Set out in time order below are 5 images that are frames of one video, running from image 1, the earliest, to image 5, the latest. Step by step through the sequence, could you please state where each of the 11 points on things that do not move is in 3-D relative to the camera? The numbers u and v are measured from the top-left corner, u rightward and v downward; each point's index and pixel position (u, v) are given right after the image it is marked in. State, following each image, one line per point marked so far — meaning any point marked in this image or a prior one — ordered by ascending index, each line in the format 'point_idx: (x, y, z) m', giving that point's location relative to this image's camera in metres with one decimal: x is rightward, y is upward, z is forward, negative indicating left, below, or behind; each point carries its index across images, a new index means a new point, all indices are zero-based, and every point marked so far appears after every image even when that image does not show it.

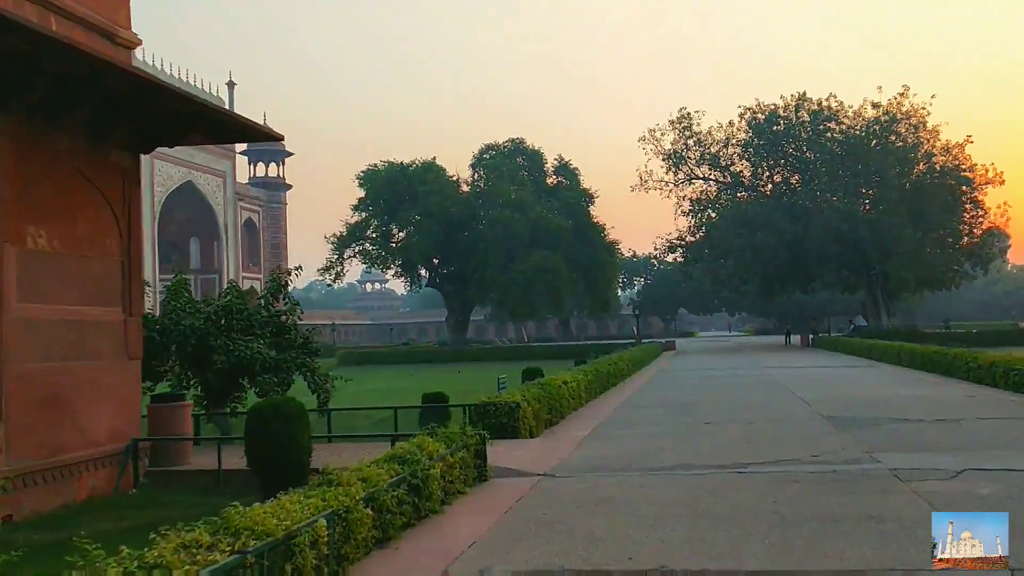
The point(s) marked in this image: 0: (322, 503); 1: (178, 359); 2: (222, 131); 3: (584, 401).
0: (-1.0, -1.2, +5.3) m
1: (-4.0, -0.9, +11.7) m
2: (-2.9, +1.6, +9.7) m
3: (+1.2, -1.8, +15.9) m
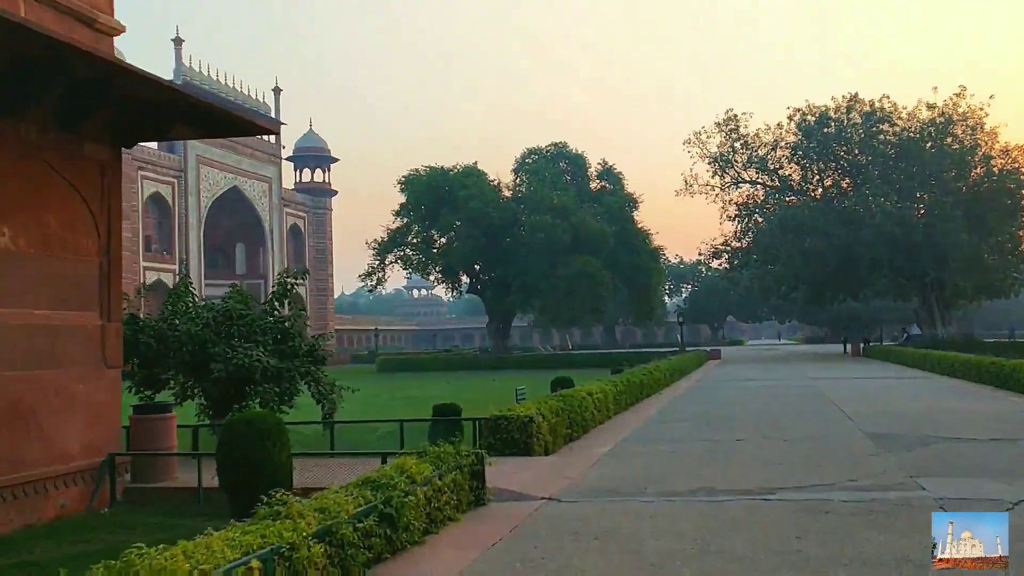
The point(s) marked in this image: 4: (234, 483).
0: (-1.2, -1.2, +4.6) m
1: (-3.9, -0.9, +11.1) m
2: (-2.8, +1.5, +9.1) m
3: (+1.6, -1.9, +15.0) m
4: (-2.0, -1.4, +7.2) m
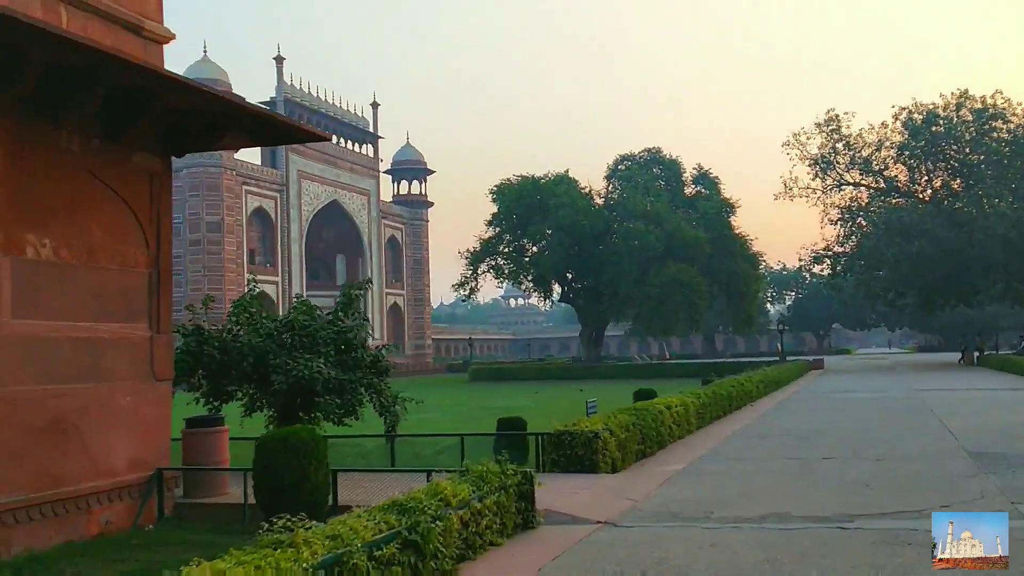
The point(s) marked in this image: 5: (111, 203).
0: (-1.1, -1.2, +4.2) m
1: (-3.1, -1.0, +11.0) m
2: (-2.3, +1.5, +8.9) m
3: (+2.7, -2.0, +14.3) m
4: (-1.7, -1.5, +6.9) m
5: (-3.3, +0.7, +8.0) m
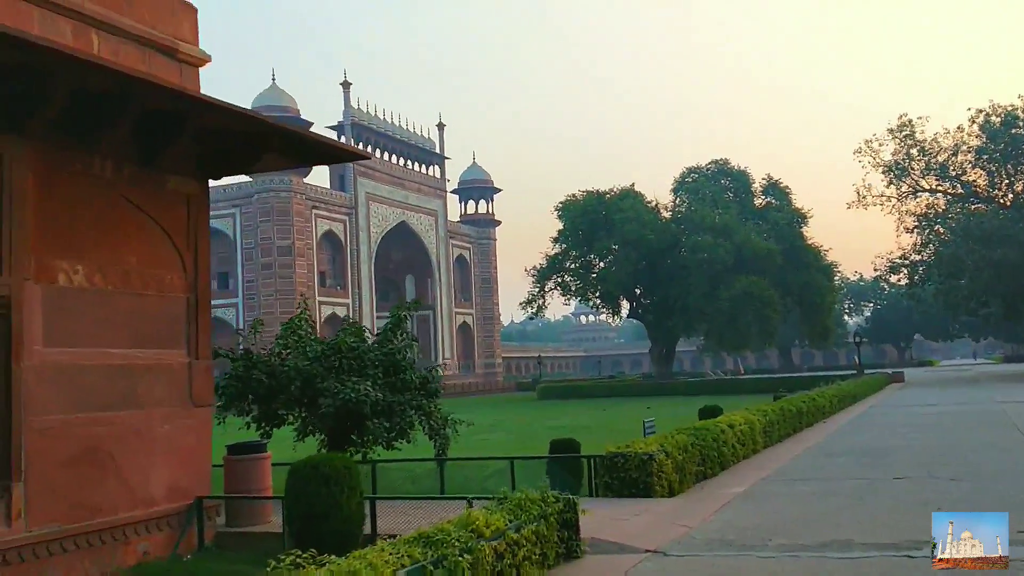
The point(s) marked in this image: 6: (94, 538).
0: (-1.1, -1.3, +3.9) m
1: (-2.5, -1.3, +10.8) m
2: (-2.0, +1.3, +8.7) m
3: (+3.5, -2.2, +13.7) m
4: (-1.4, -1.7, +6.6) m
5: (-3.0, +0.5, +7.9) m
6: (-3.1, -1.9, +7.2) m
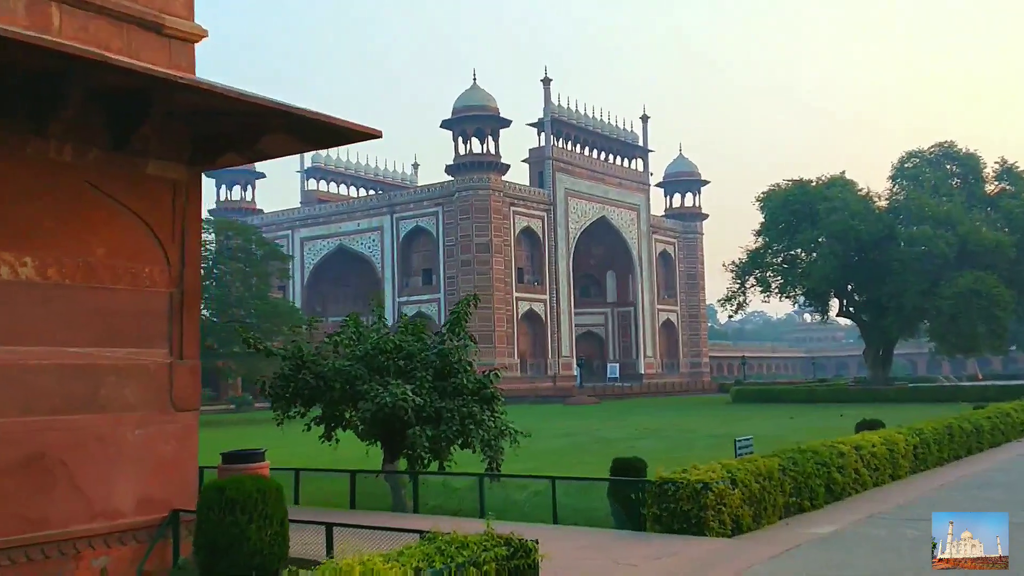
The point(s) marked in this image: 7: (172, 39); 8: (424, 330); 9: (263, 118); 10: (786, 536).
0: (-2.0, -1.3, +3.0) m
1: (-1.9, -1.2, +10.1) m
2: (-1.8, +1.3, +7.9) m
3: (+4.7, -2.2, +11.5) m
4: (-1.8, -1.6, +5.7) m
5: (-3.0, +0.5, +7.4) m
6: (-3.3, -1.8, +6.6) m
7: (-2.8, +2.0, +7.9) m
8: (-1.0, -0.5, +10.5) m
9: (-2.0, +1.3, +7.5) m
10: (+2.2, -2.0, +7.8) m
